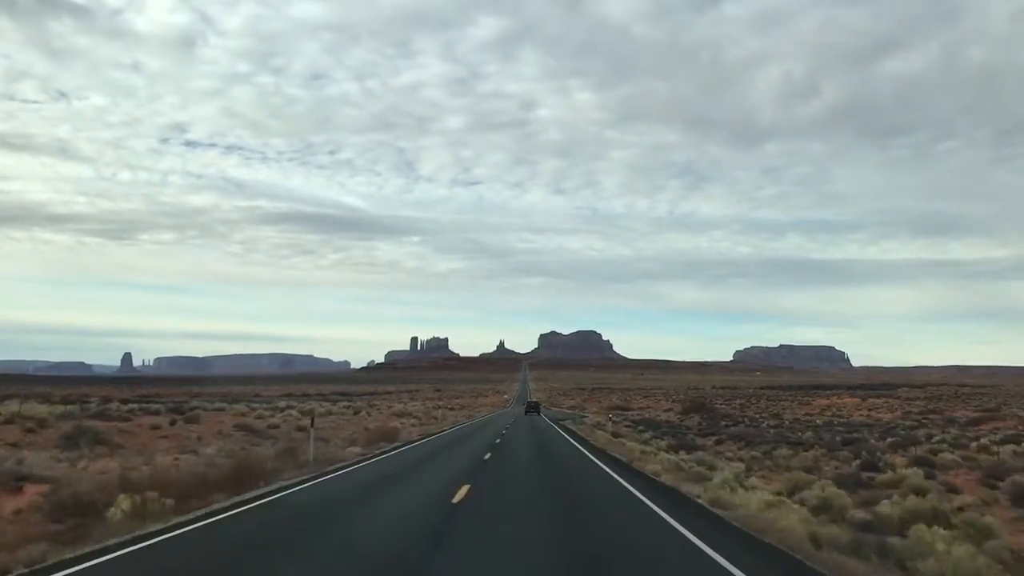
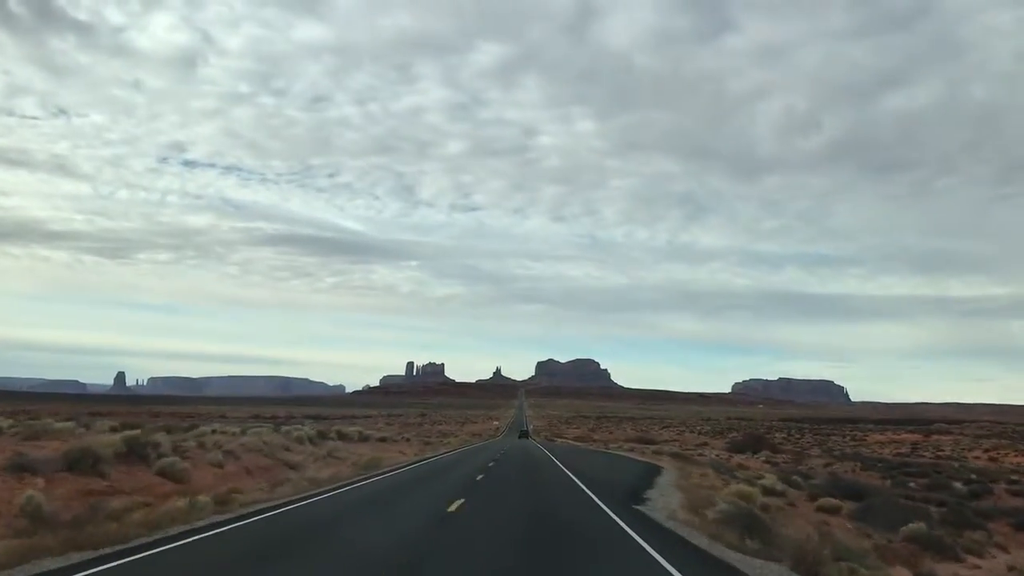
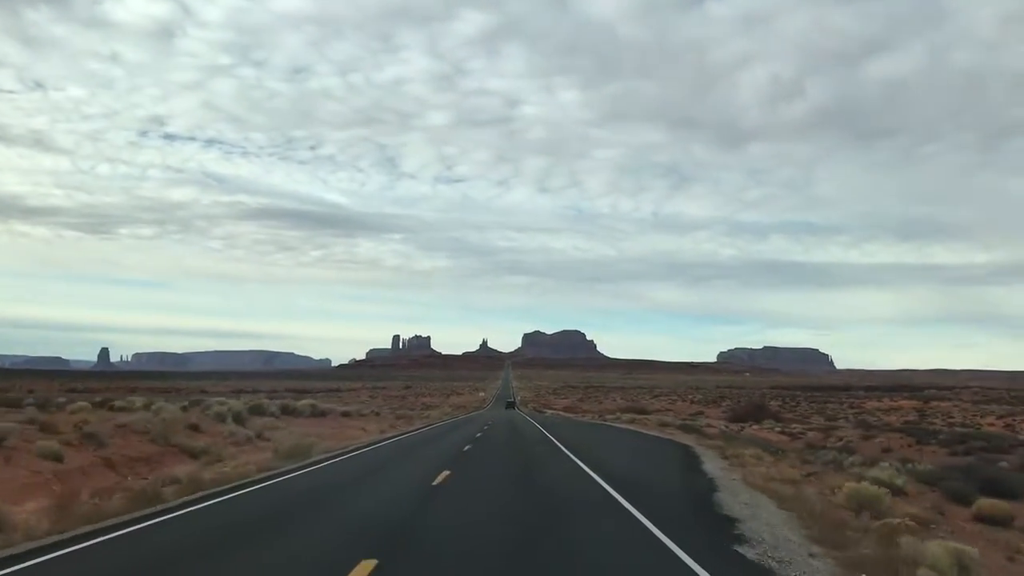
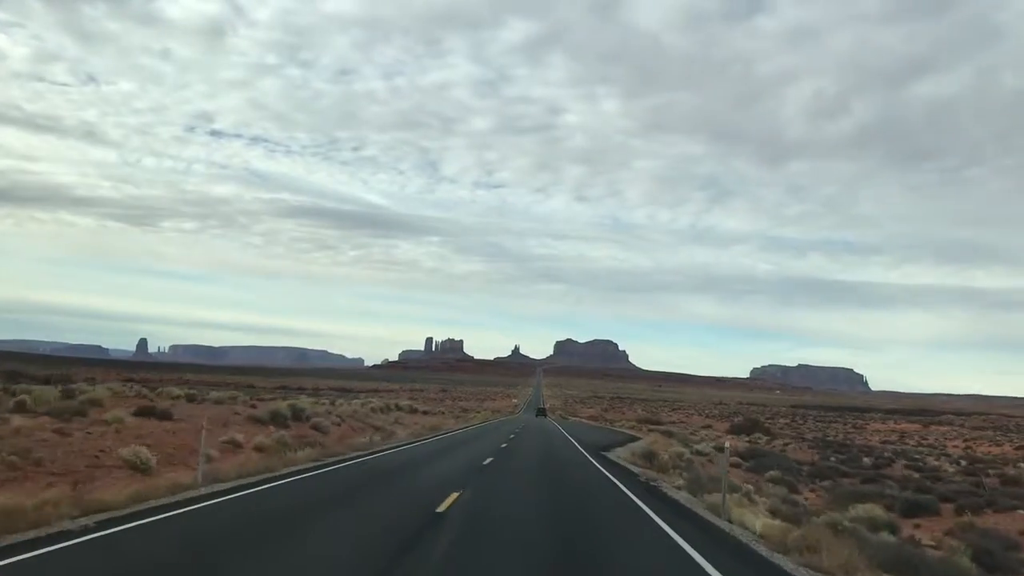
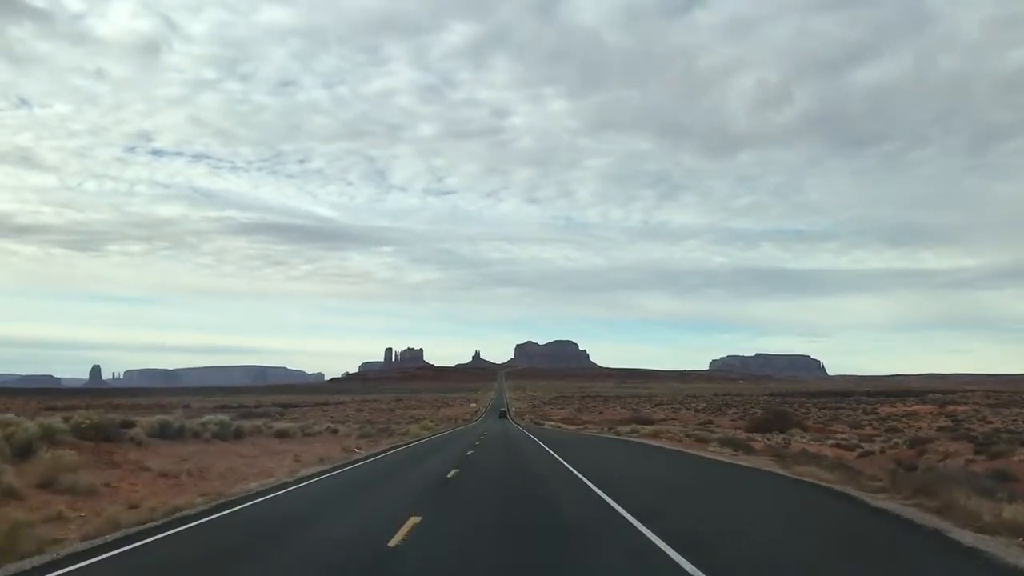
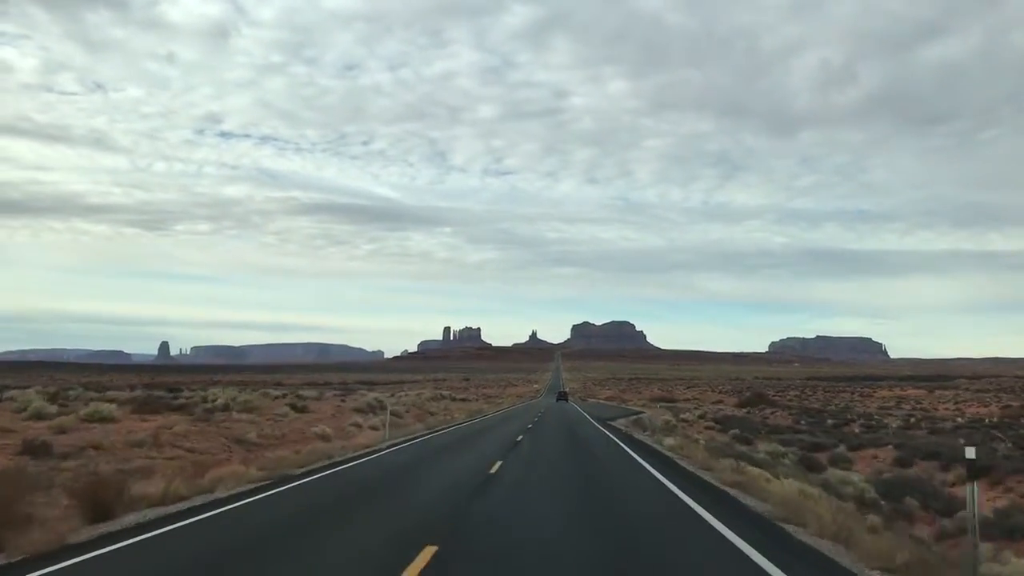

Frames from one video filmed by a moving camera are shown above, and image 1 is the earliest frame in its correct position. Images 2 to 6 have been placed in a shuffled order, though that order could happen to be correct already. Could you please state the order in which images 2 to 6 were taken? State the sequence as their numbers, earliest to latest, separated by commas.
6, 4, 2, 3, 5
